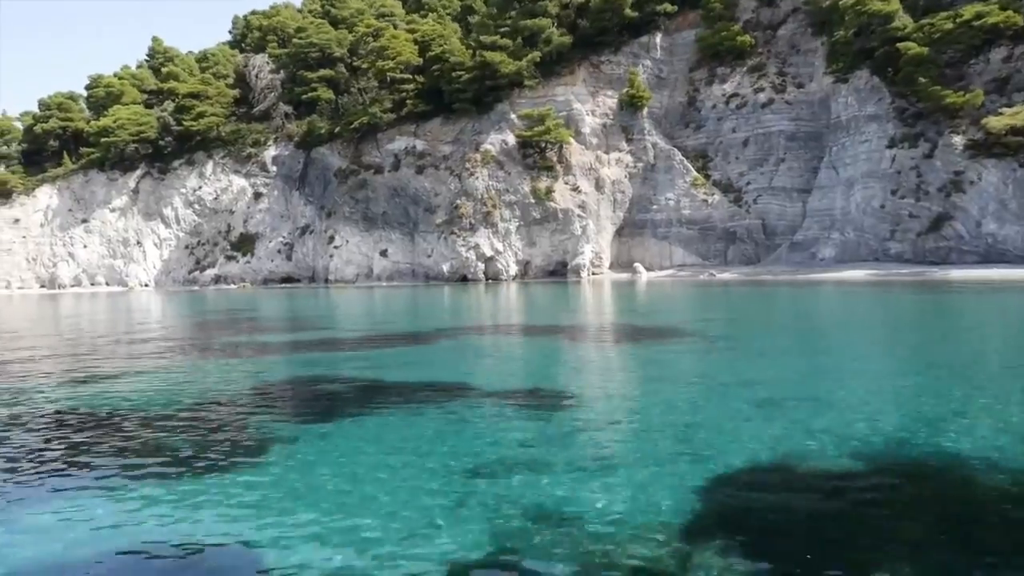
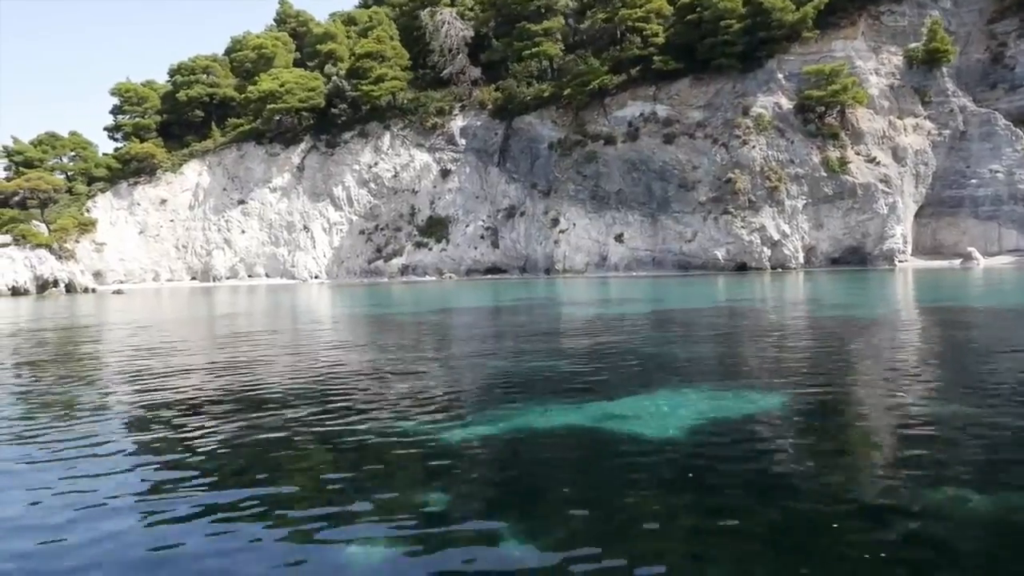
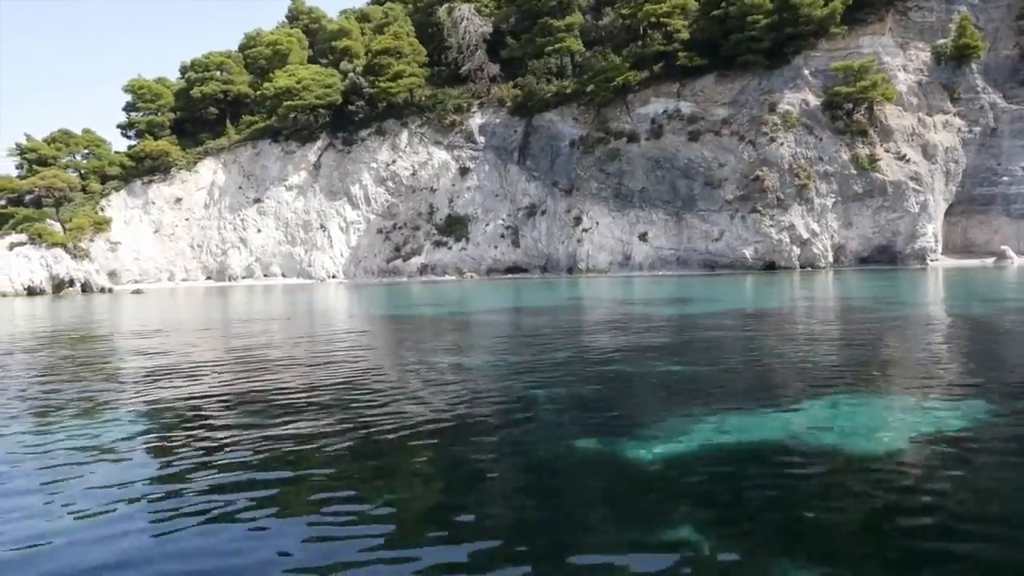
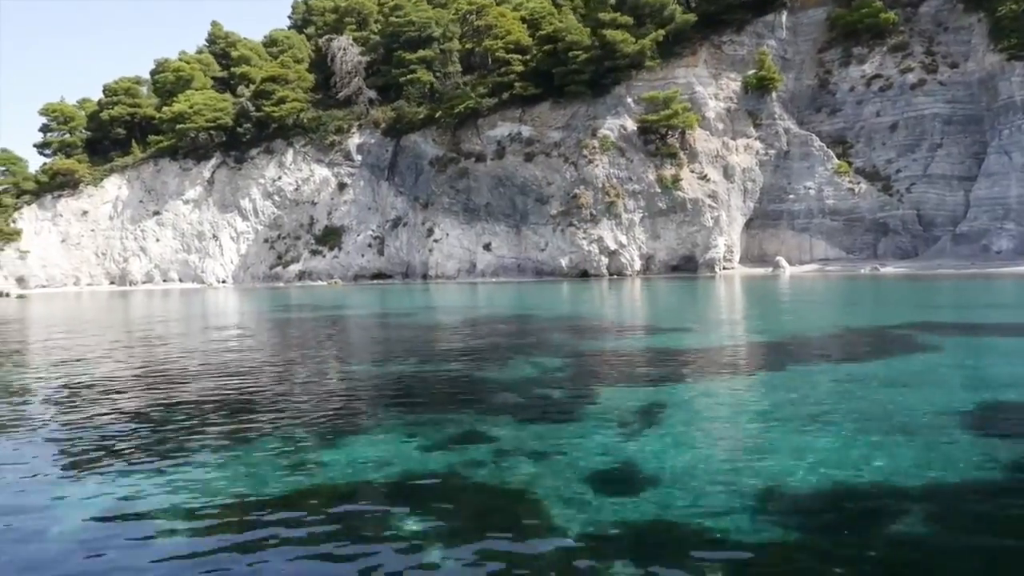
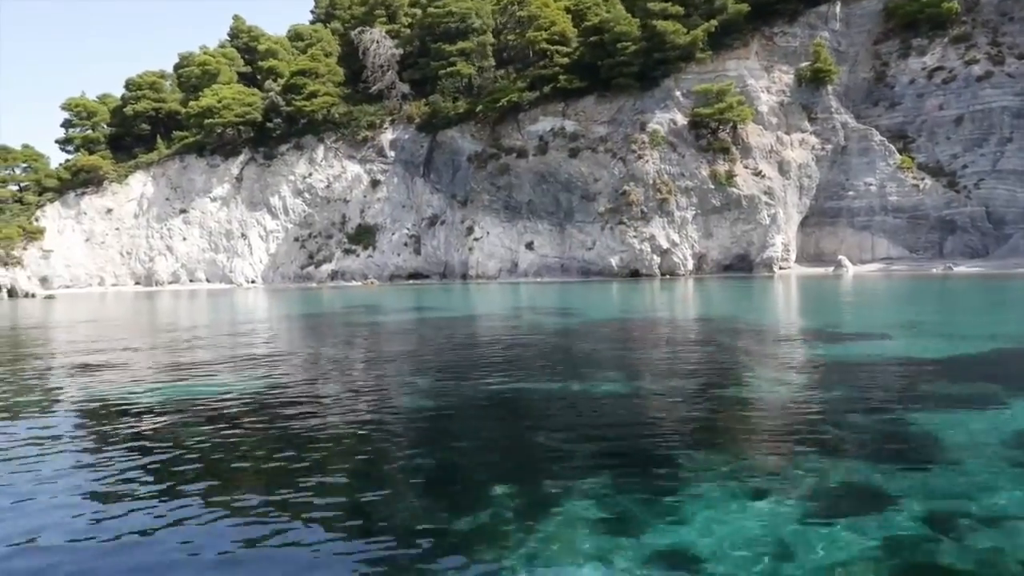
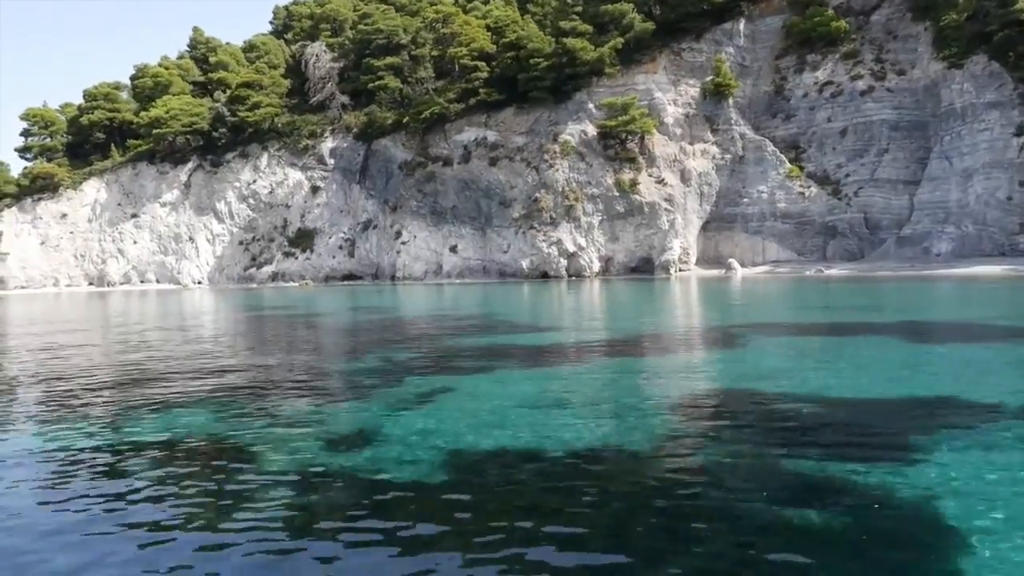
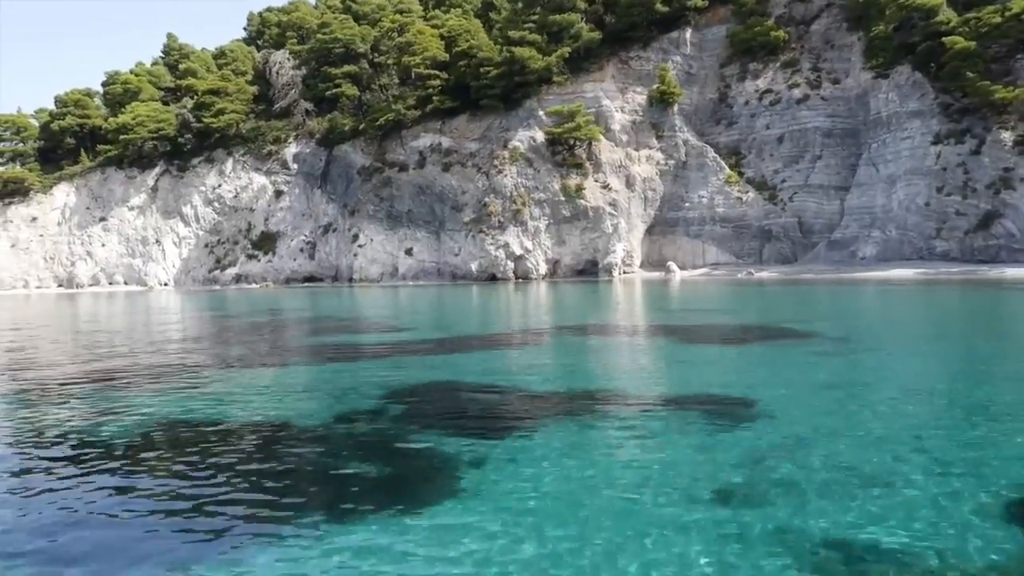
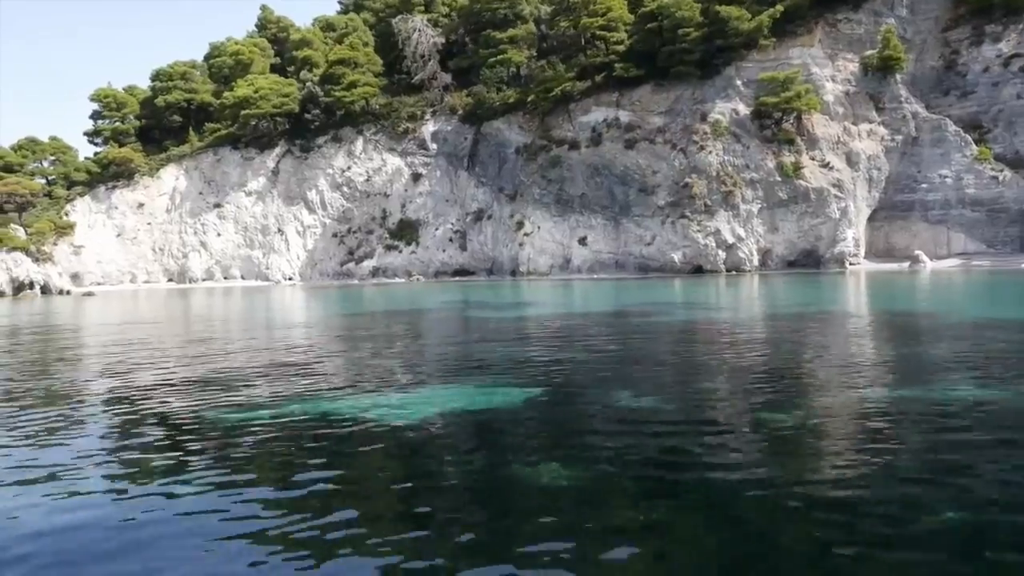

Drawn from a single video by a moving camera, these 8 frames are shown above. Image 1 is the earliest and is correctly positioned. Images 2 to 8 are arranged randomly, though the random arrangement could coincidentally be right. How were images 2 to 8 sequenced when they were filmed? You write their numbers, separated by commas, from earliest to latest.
7, 6, 4, 5, 8, 2, 3
